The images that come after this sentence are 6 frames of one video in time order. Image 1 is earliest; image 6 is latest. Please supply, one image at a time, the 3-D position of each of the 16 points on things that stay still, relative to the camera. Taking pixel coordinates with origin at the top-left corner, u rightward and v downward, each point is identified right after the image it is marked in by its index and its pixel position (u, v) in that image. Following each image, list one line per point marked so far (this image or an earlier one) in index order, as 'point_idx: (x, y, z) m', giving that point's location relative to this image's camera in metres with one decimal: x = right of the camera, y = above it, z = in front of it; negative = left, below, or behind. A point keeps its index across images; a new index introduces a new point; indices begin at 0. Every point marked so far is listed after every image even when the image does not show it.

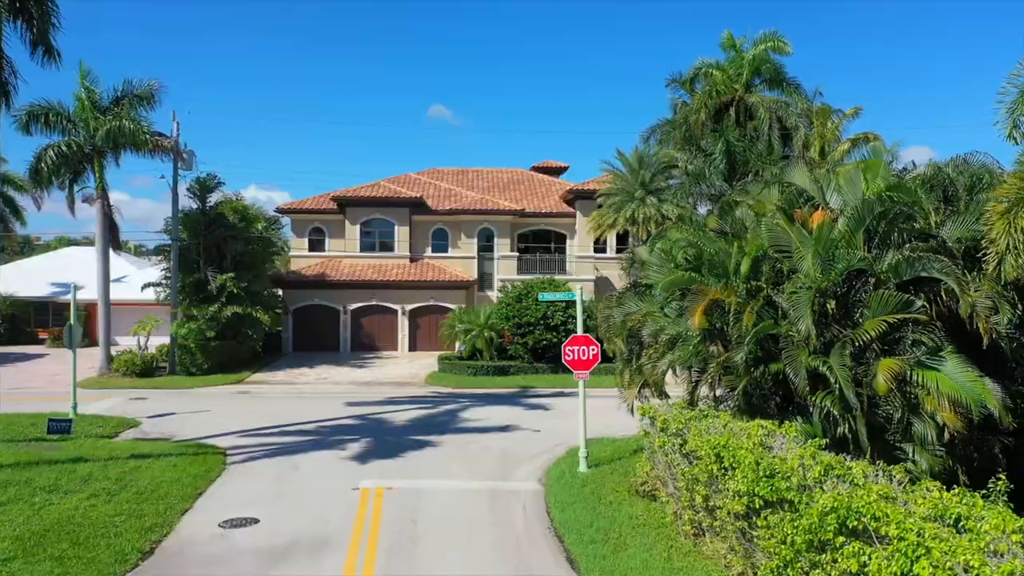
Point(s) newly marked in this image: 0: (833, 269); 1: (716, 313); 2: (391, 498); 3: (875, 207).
0: (+3.3, +0.2, +8.3) m
1: (+2.2, -0.3, +8.8) m
2: (-1.7, -3.0, +11.6) m
3: (+3.8, +0.8, +8.4) m
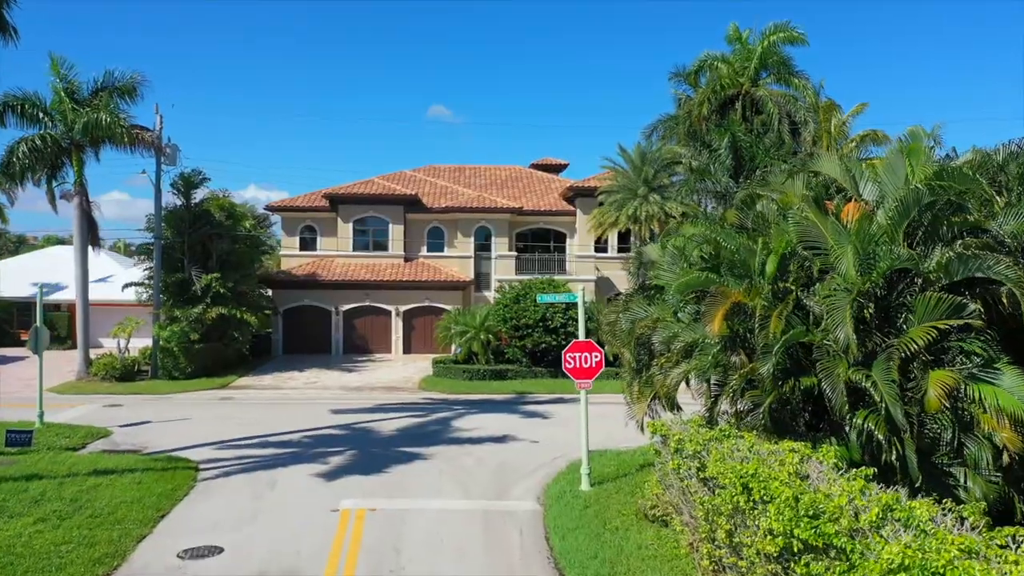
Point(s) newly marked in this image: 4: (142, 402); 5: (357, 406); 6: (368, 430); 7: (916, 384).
0: (+3.2, +0.2, +7.2) m
1: (+2.2, -0.3, +7.7) m
2: (-1.8, -3.0, +10.5) m
3: (+3.7, +0.8, +7.3) m
4: (-8.9, -2.8, +19.6) m
5: (-3.7, -2.8, +19.4) m
6: (-2.9, -2.8, +16.1) m
7: (+3.6, -0.8, +7.2) m
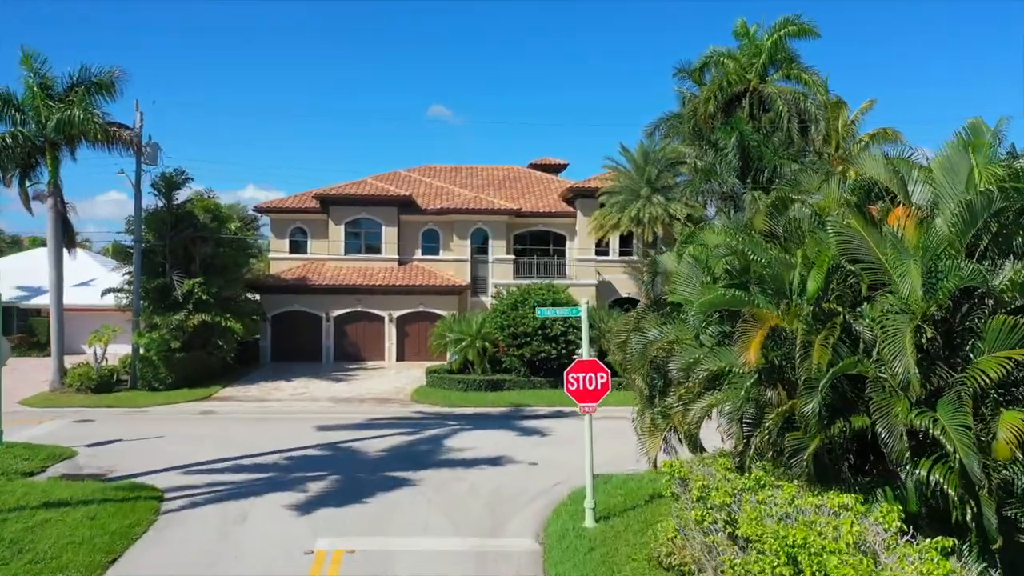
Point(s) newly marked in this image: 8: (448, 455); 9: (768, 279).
0: (+3.2, 0.0, +6.0) m
1: (+2.1, -0.5, +6.5) m
2: (-1.8, -3.2, +9.3) m
3: (+3.7, +0.7, +6.1) m
4: (-9.0, -2.9, +18.4) m
5: (-3.8, -3.0, +18.2) m
6: (-2.9, -3.0, +15.0) m
7: (+3.5, -1.0, +6.0) m
8: (-1.2, -3.1, +14.9) m
9: (+2.2, +0.1, +7.0) m
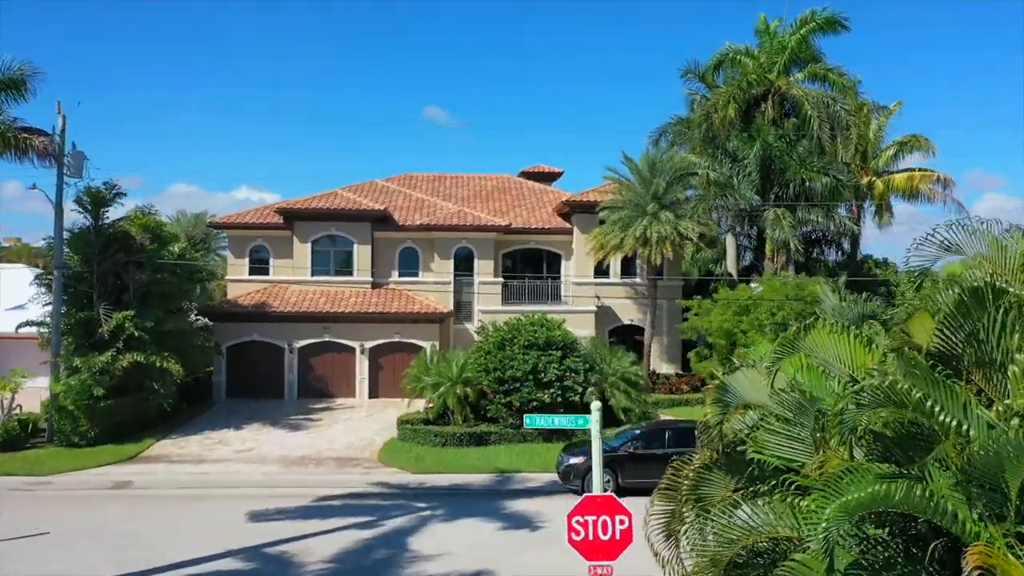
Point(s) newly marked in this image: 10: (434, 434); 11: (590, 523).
0: (+3.0, -0.9, +2.6) m
1: (+1.9, -1.3, +3.1) m
2: (-2.0, -4.0, +5.8) m
3: (+3.5, -0.2, +2.7) m
4: (-9.3, -3.8, +14.9) m
5: (-4.0, -3.9, +14.7) m
6: (-3.2, -3.9, +11.4) m
7: (+3.4, -1.9, +2.6) m
8: (-1.4, -3.9, +11.4) m
9: (+2.0, -0.8, +3.5) m
10: (-1.8, -3.5, +19.2) m
11: (+0.7, -2.0, +6.9) m
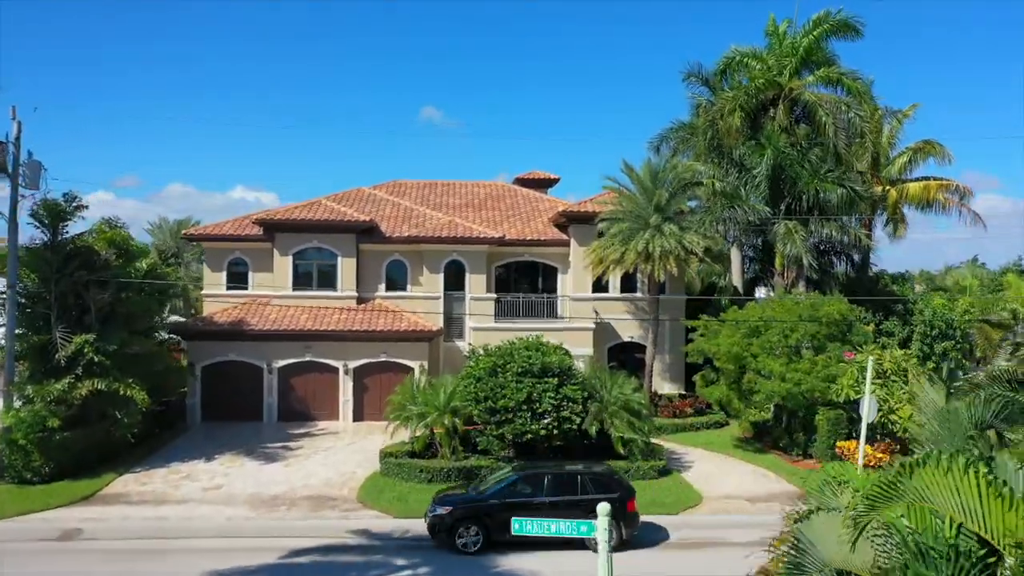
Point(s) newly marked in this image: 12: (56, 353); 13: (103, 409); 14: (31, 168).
0: (+2.9, -1.3, +1.1) m
1: (+1.9, -1.8, +1.5) m
2: (-2.2, -4.5, +4.3) m
3: (+3.4, -0.7, +1.2) m
4: (-9.4, -4.3, +13.3) m
5: (-4.2, -4.4, +13.1) m
6: (-3.3, -4.4, +9.9) m
7: (+3.3, -2.4, +1.1) m
8: (-1.6, -4.4, +9.9) m
9: (+1.9, -1.3, +2.0) m
10: (-2.0, -4.0, +17.7) m
11: (+0.6, -2.5, +5.4) m
12: (-10.4, -1.4, +18.5) m
13: (-9.7, -2.8, +19.1) m
14: (-11.2, +2.8, +18.8) m
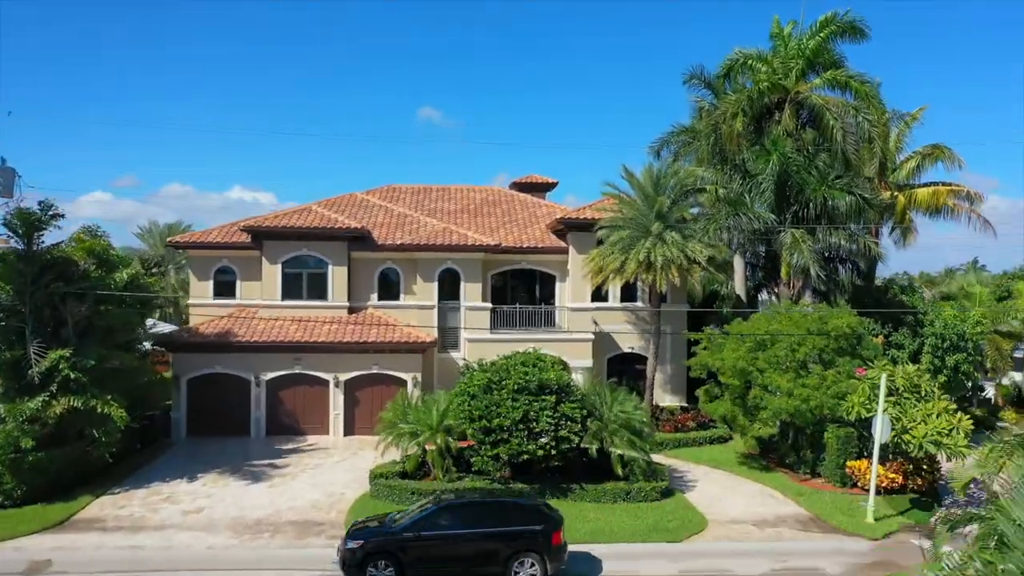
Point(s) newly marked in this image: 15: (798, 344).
0: (+2.9, -1.6, +0.3) m
1: (+1.8, -2.1, +0.7) m
2: (-2.2, -4.8, +3.4) m
3: (+3.4, -1.0, +0.4) m
4: (-9.5, -4.6, +12.4) m
5: (-4.3, -4.6, +12.3) m
6: (-3.4, -4.6, +9.1) m
7: (+3.2, -2.6, +0.2) m
8: (-1.6, -4.7, +9.1) m
9: (+1.9, -1.5, +1.2) m
10: (-2.1, -4.2, +16.9) m
11: (+0.5, -2.8, +4.6) m
12: (-10.4, -1.7, +17.6) m
13: (-9.8, -3.1, +18.3) m
14: (-11.3, +2.5, +18.0) m
15: (+6.6, -1.3, +18.8) m
